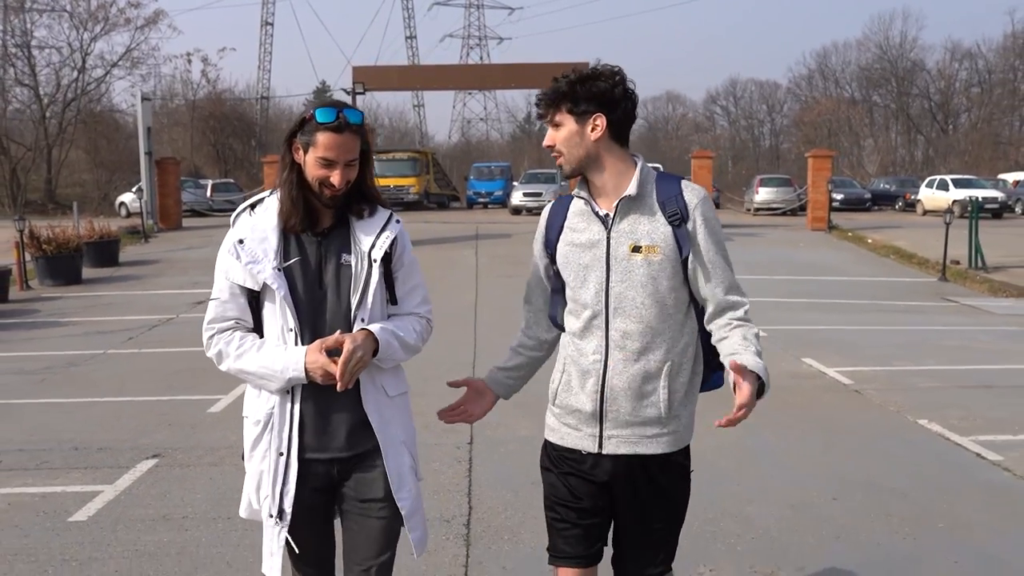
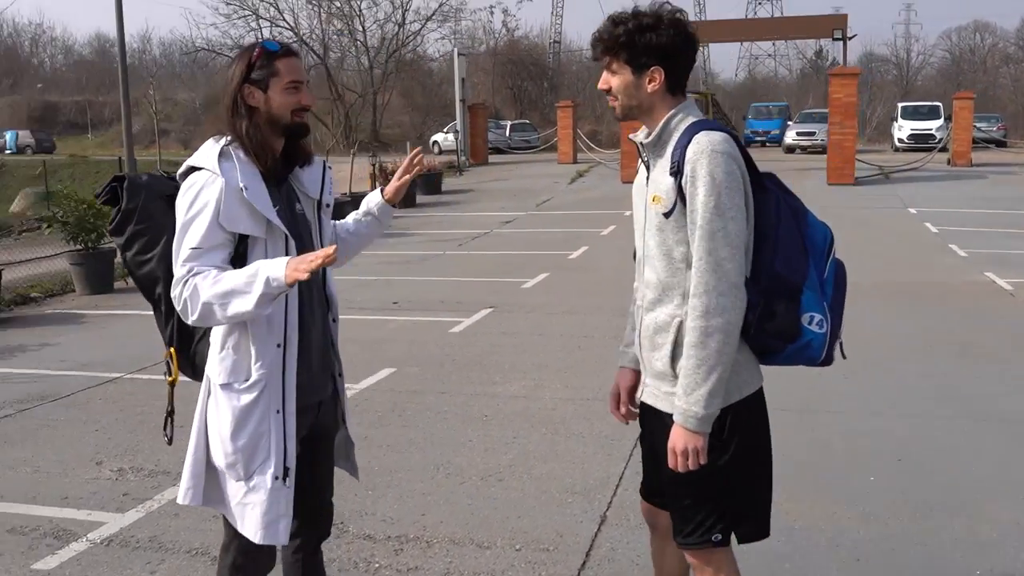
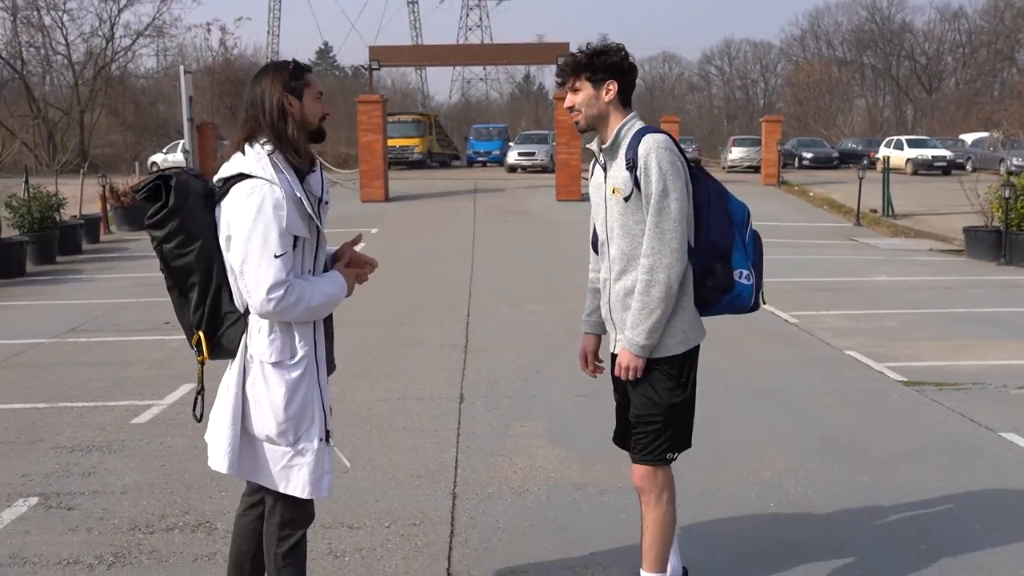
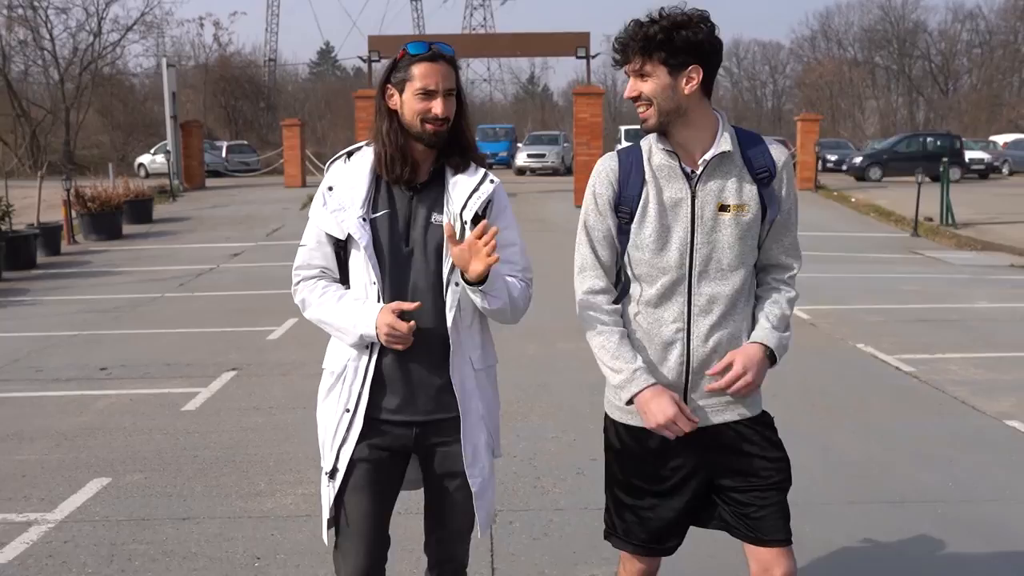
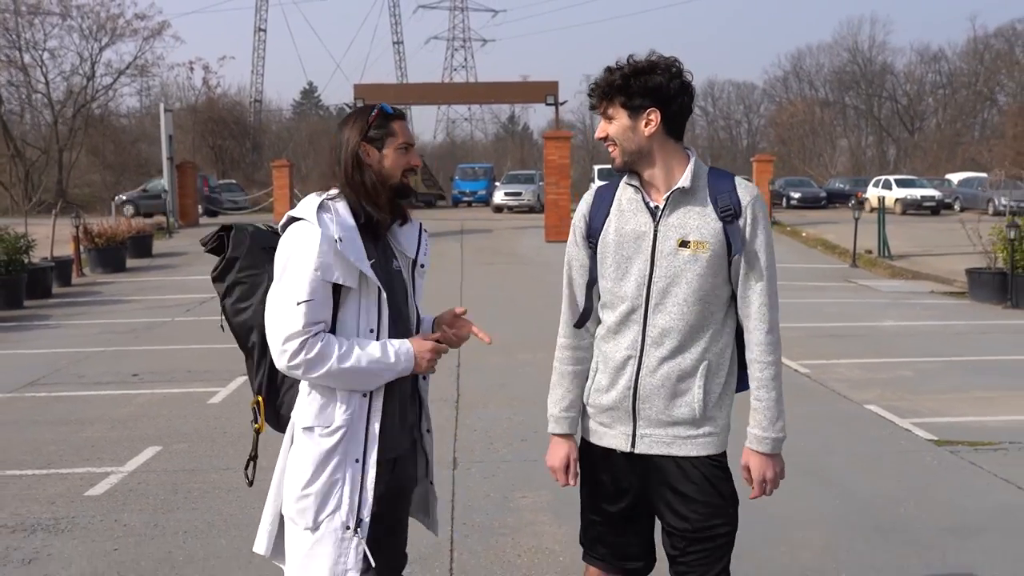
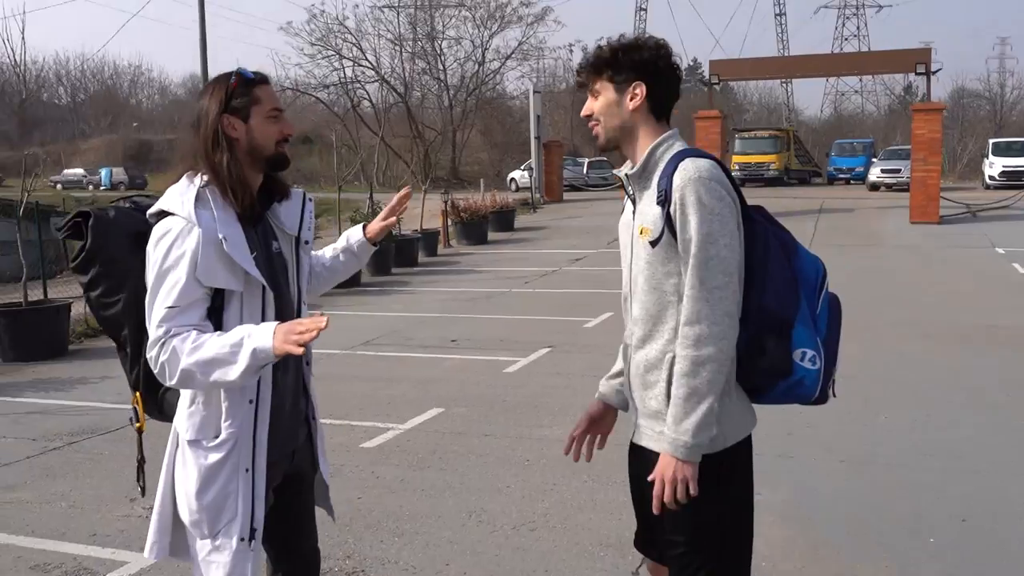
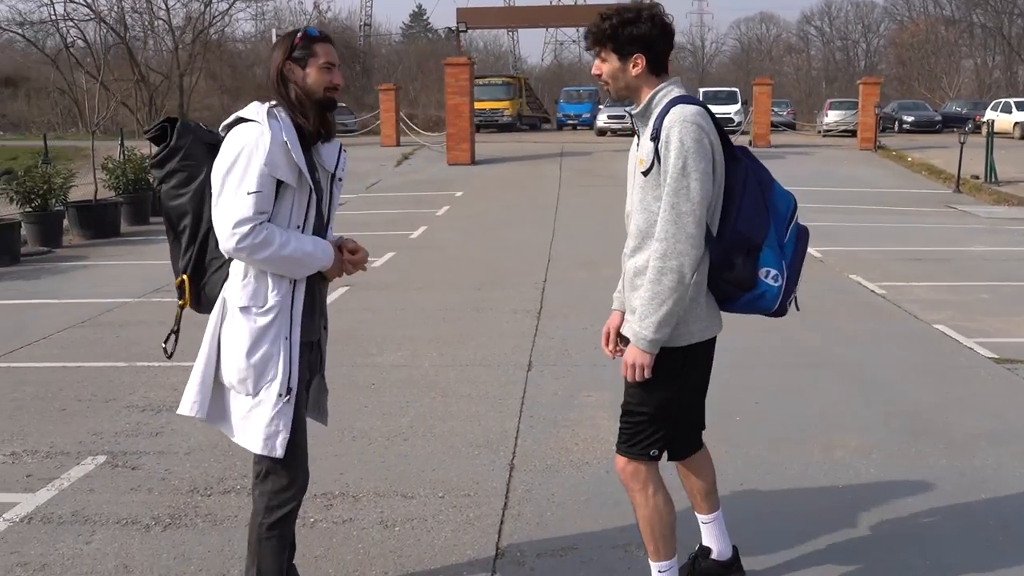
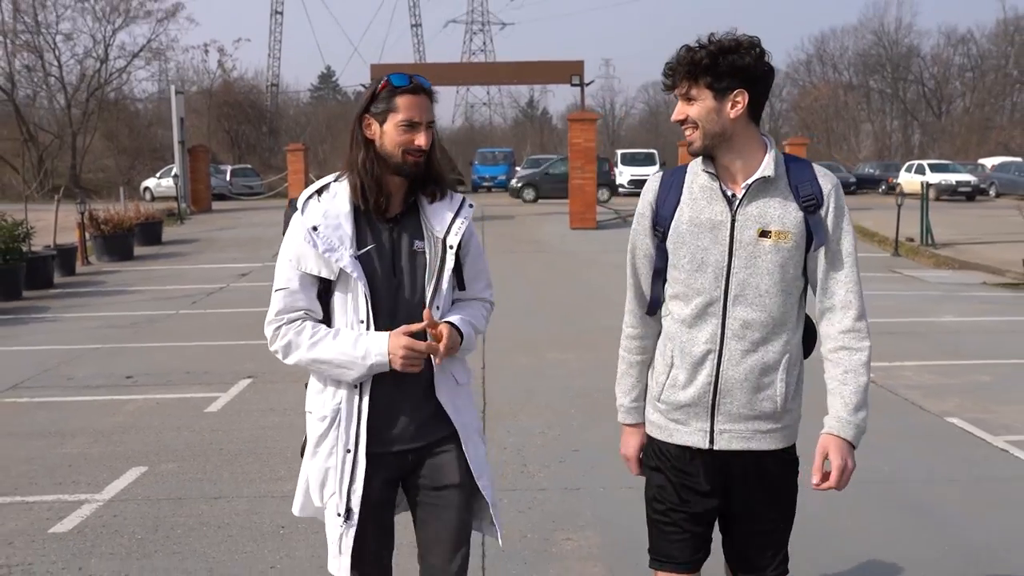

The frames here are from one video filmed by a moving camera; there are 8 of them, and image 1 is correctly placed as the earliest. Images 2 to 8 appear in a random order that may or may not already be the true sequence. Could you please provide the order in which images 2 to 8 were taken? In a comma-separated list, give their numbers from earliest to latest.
4, 8, 5, 3, 7, 2, 6
